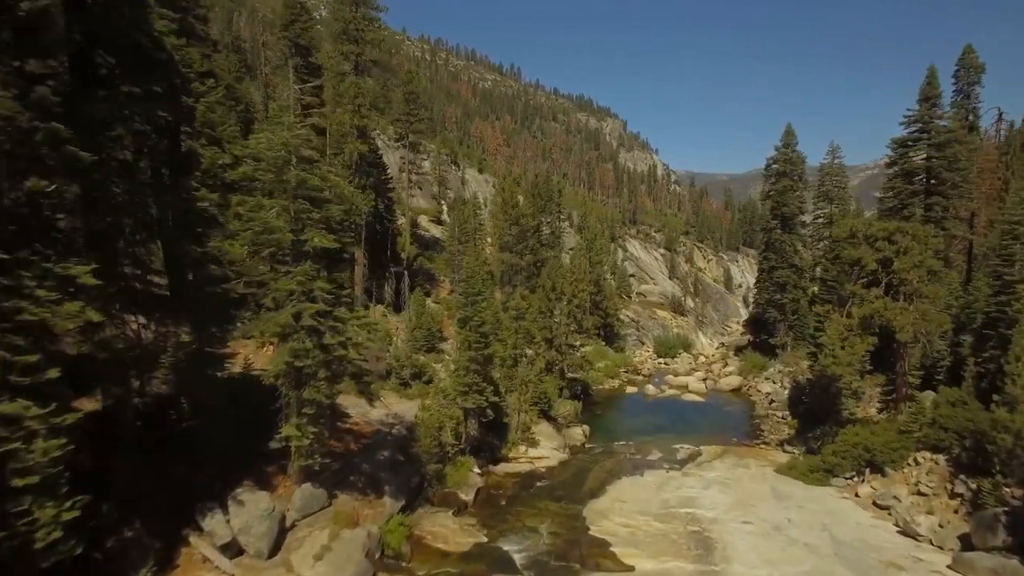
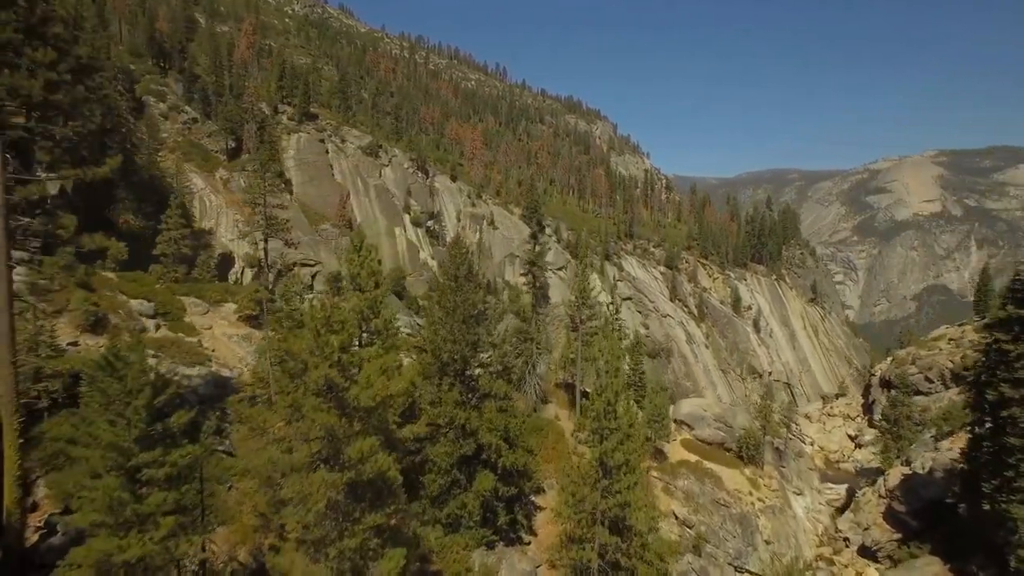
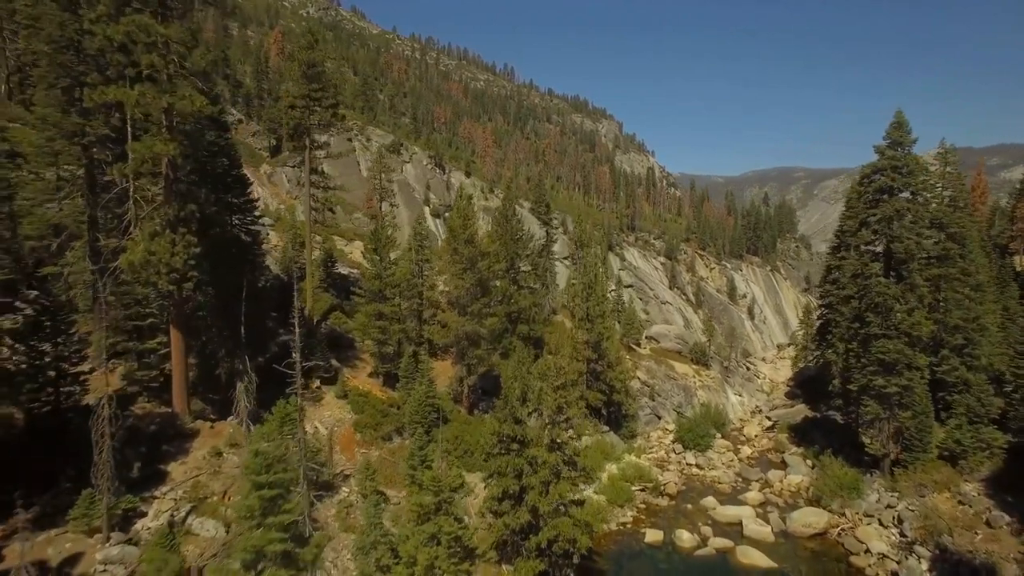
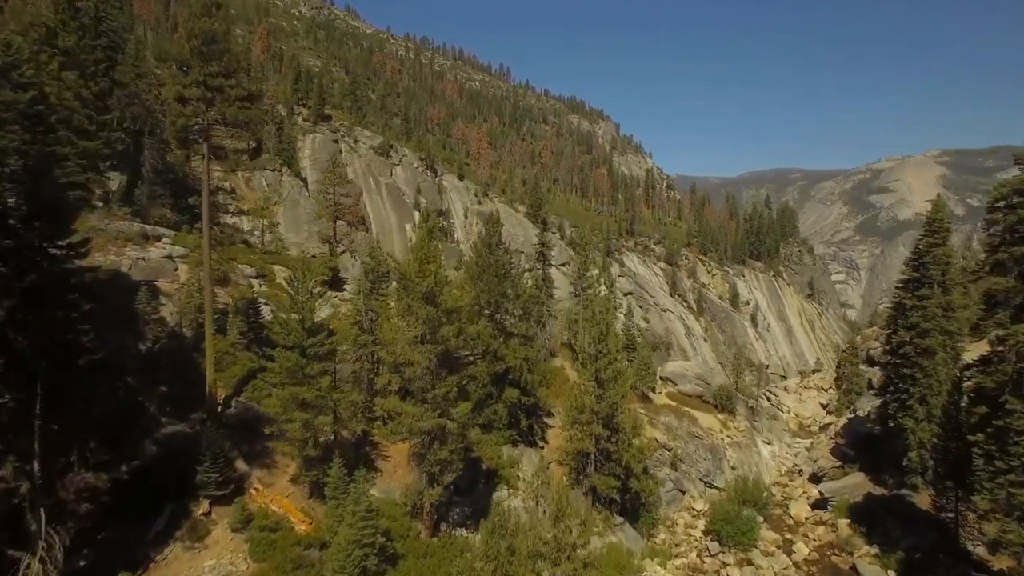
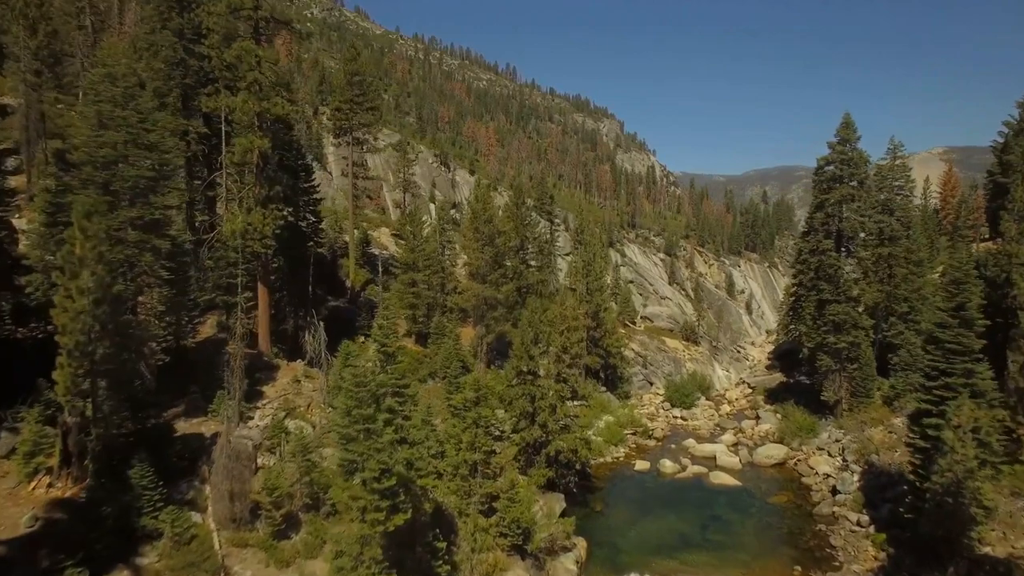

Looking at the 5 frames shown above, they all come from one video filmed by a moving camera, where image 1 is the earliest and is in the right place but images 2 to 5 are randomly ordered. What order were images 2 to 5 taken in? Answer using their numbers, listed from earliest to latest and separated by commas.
5, 3, 4, 2
